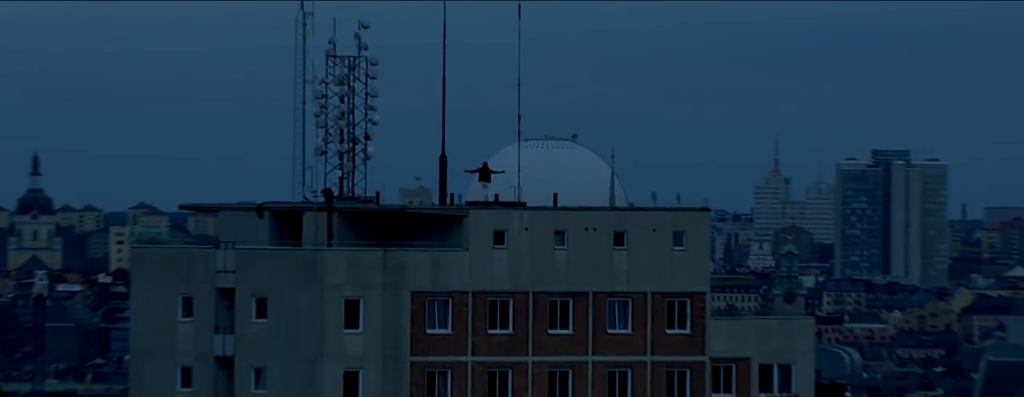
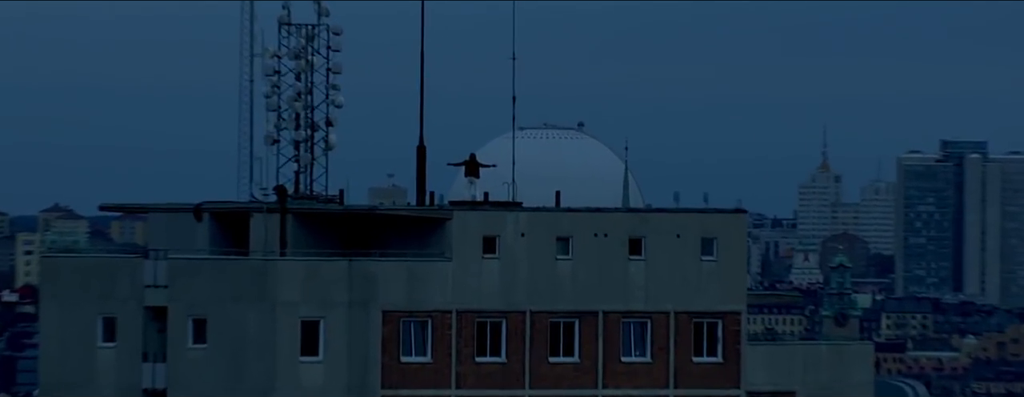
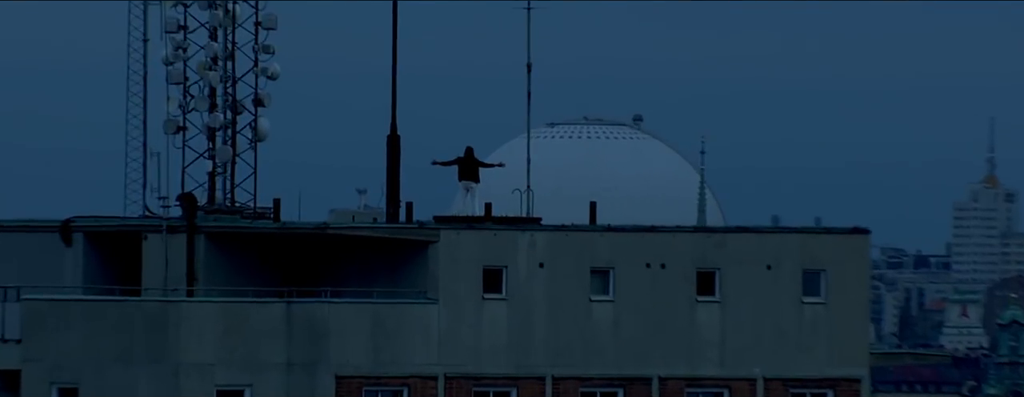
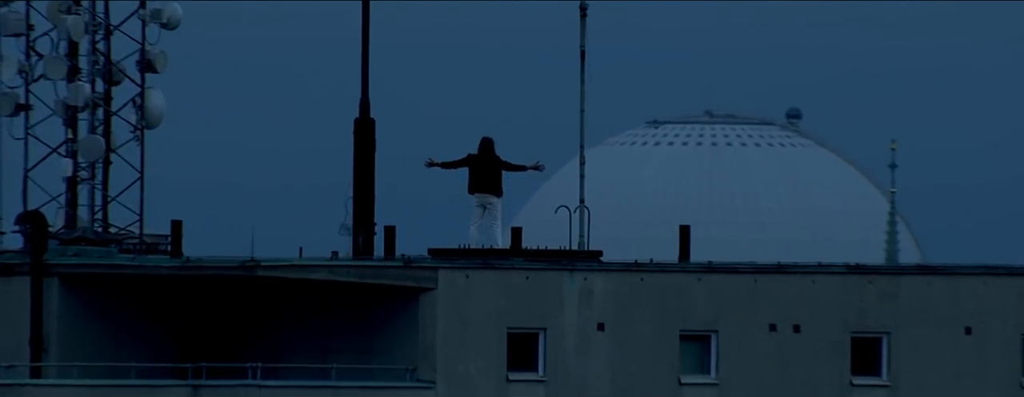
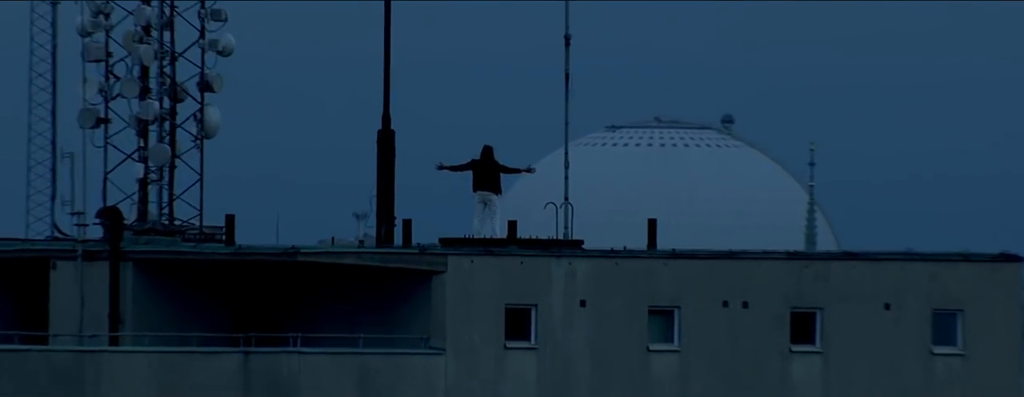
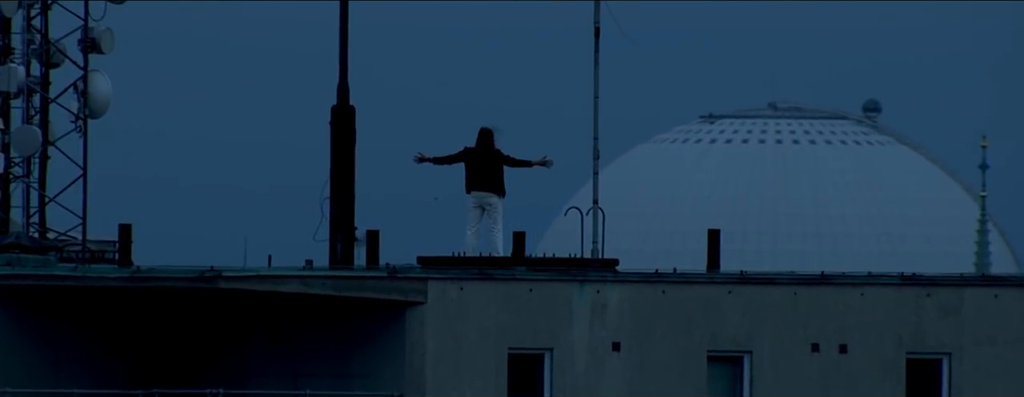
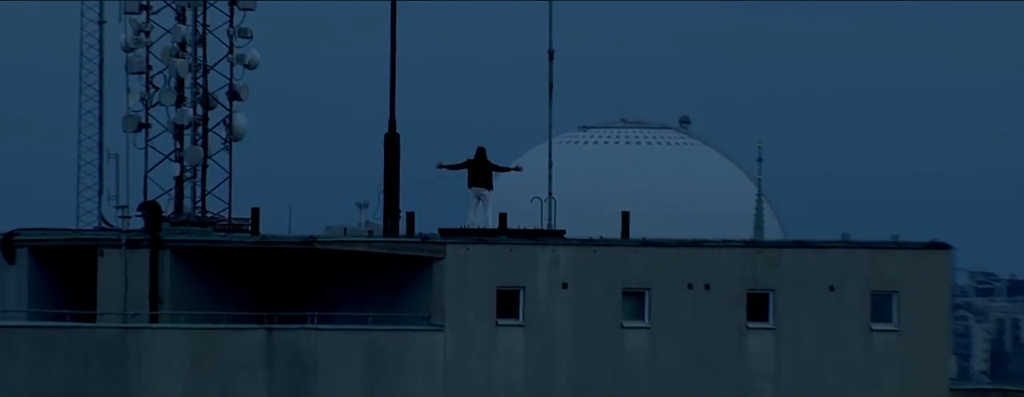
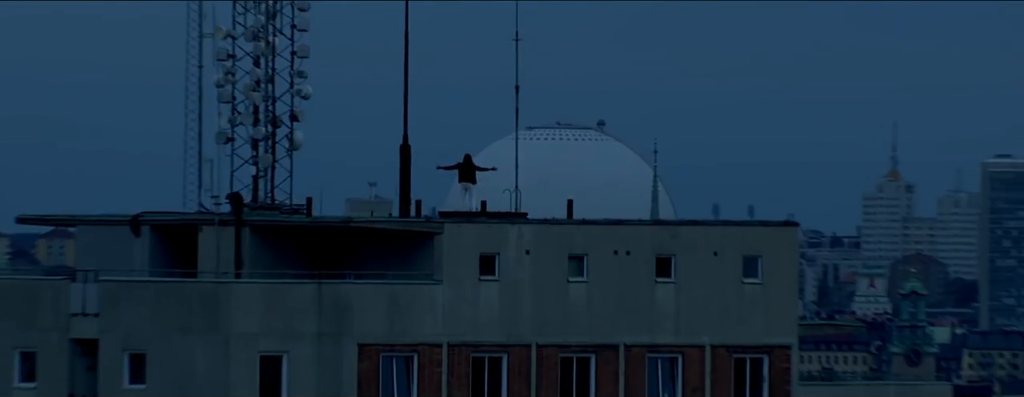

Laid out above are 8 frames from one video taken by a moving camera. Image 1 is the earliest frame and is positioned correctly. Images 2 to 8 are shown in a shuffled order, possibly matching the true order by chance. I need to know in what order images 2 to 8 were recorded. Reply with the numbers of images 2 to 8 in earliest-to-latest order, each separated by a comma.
2, 8, 3, 7, 5, 4, 6
